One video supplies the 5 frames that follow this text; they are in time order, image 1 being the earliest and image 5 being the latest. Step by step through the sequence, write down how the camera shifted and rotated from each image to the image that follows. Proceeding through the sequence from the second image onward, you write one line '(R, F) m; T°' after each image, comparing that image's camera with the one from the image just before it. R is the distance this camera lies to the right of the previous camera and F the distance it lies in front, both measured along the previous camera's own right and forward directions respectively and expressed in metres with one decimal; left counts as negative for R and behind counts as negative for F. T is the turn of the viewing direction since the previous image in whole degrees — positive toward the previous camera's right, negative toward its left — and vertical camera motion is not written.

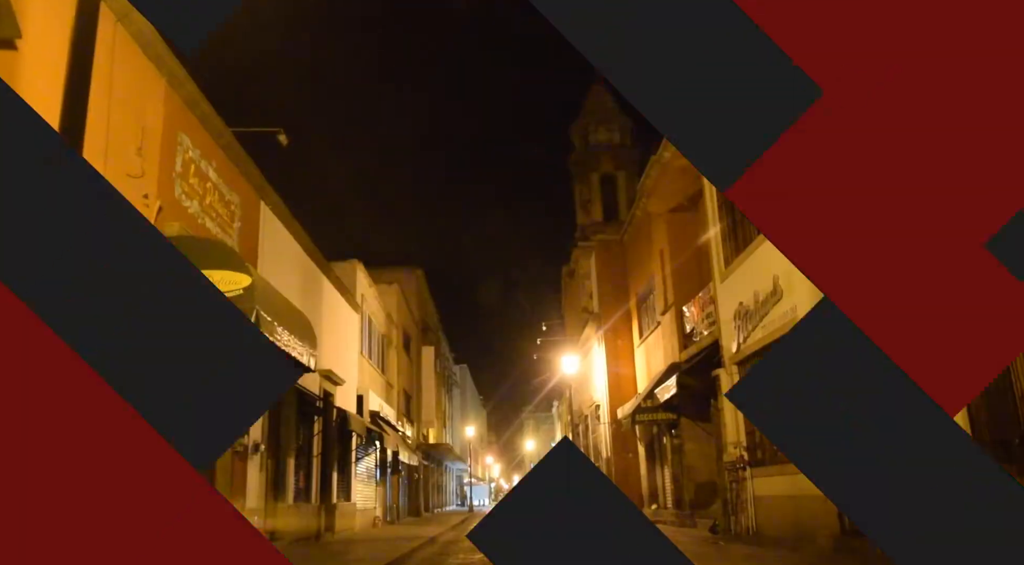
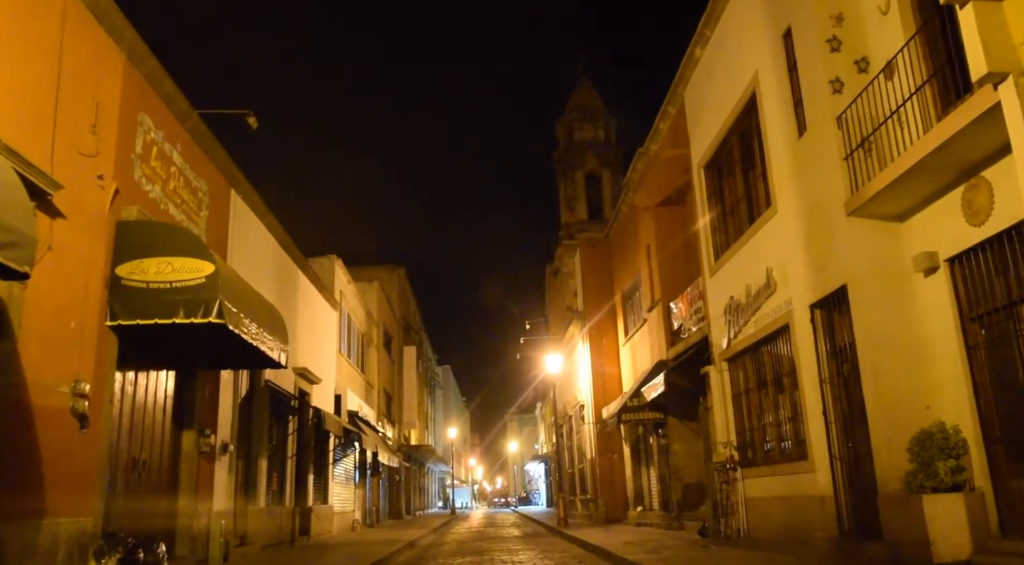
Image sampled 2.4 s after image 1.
(0.0, +0.6) m; +1°
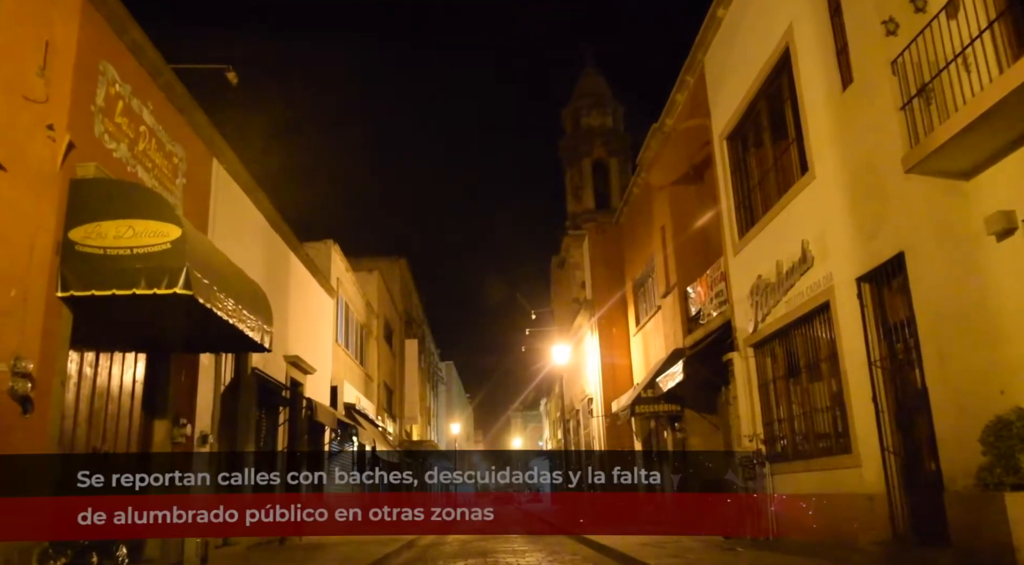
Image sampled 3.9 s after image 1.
(0.0, +1.2) m; 0°
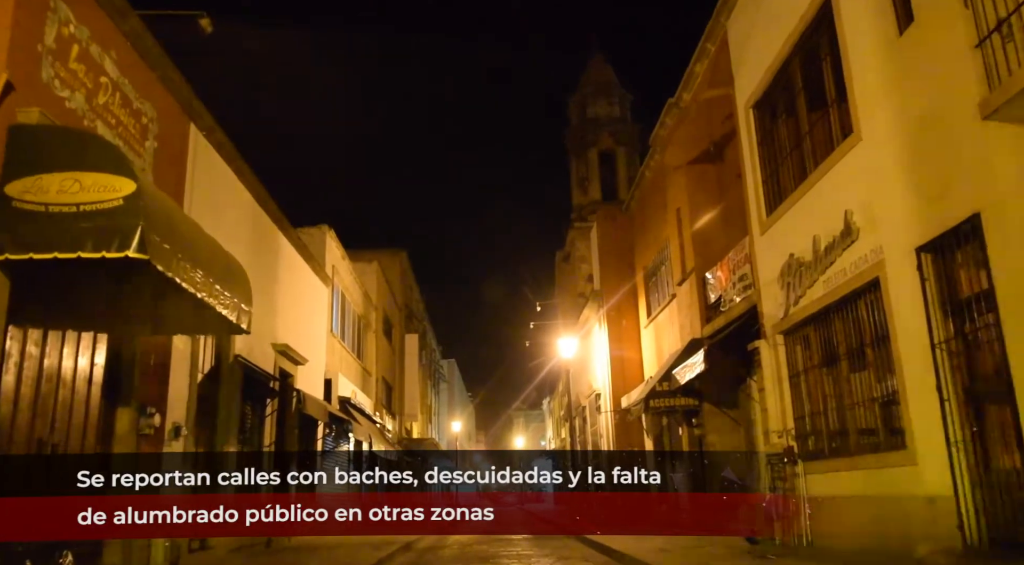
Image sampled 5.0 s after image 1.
(-0.1, +1.2) m; 0°
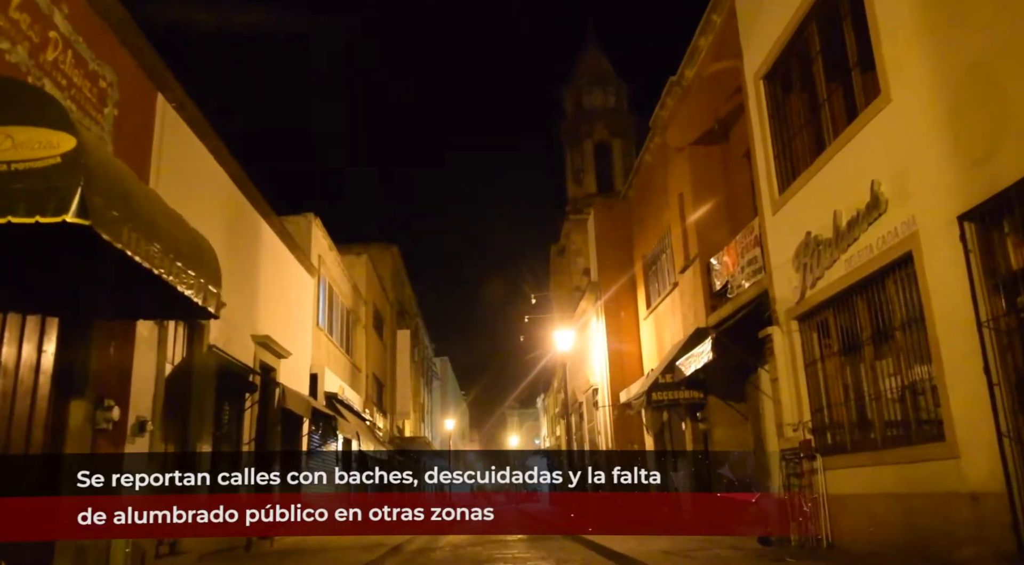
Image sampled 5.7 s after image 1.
(0.0, +0.9) m; 0°
